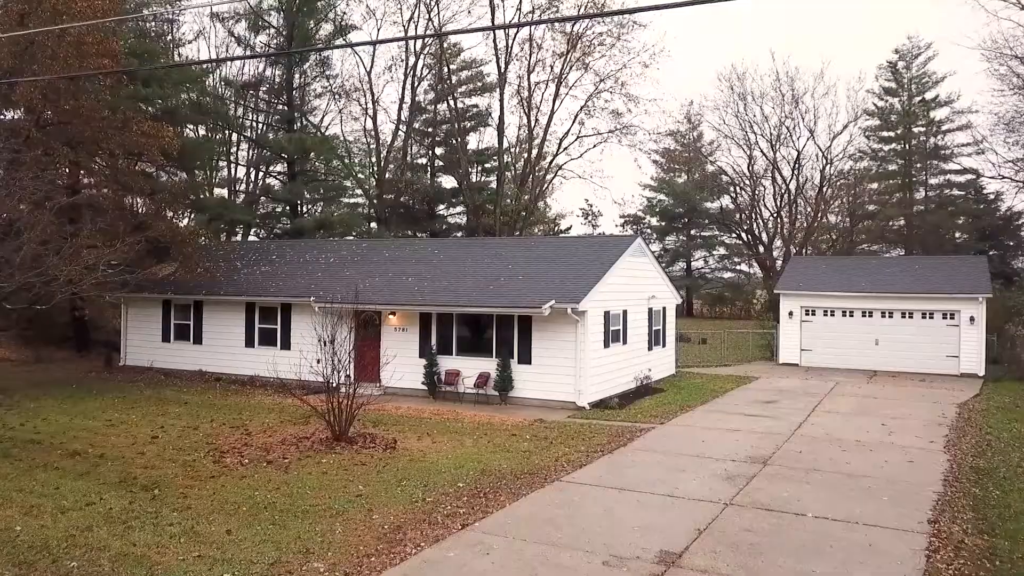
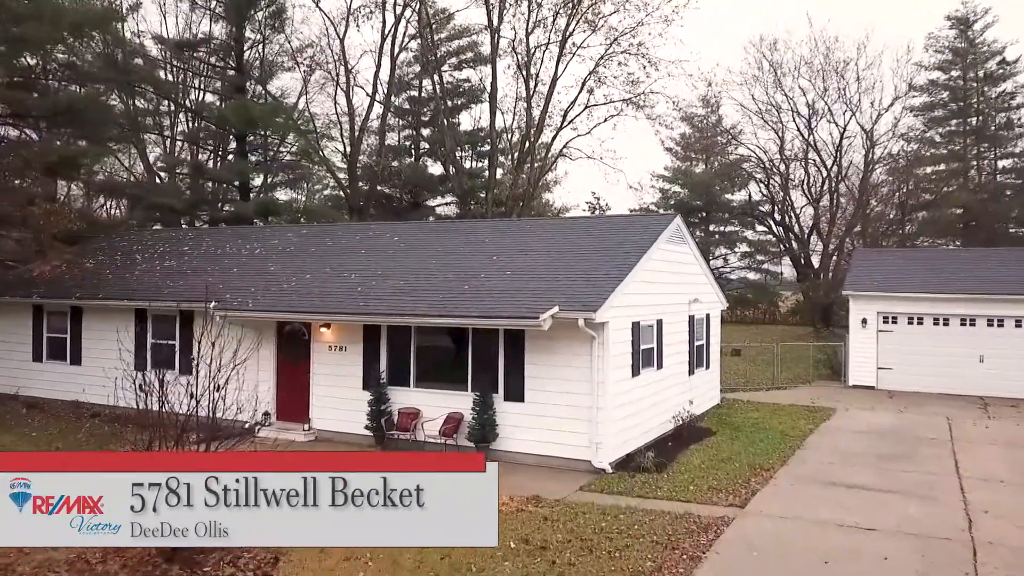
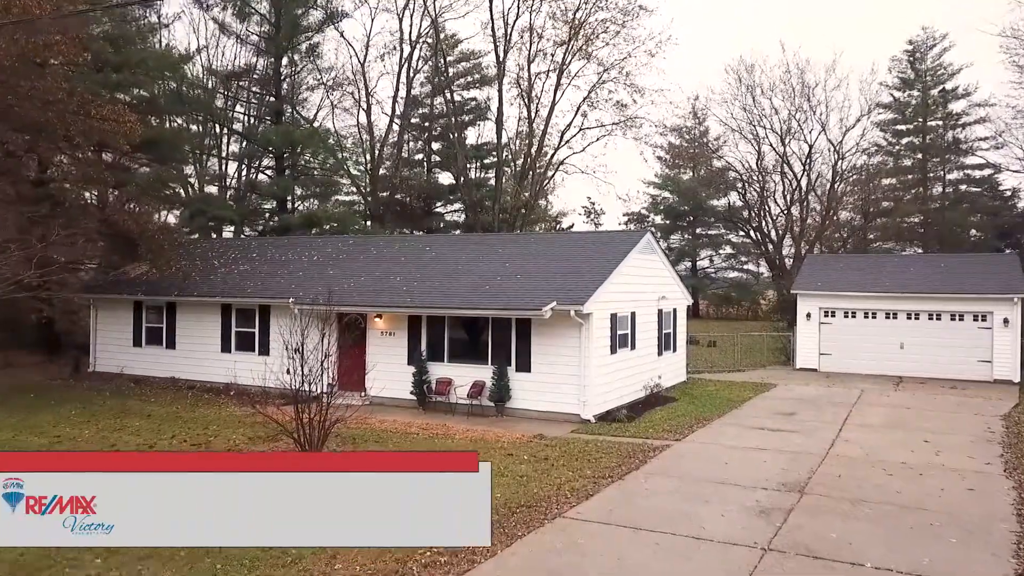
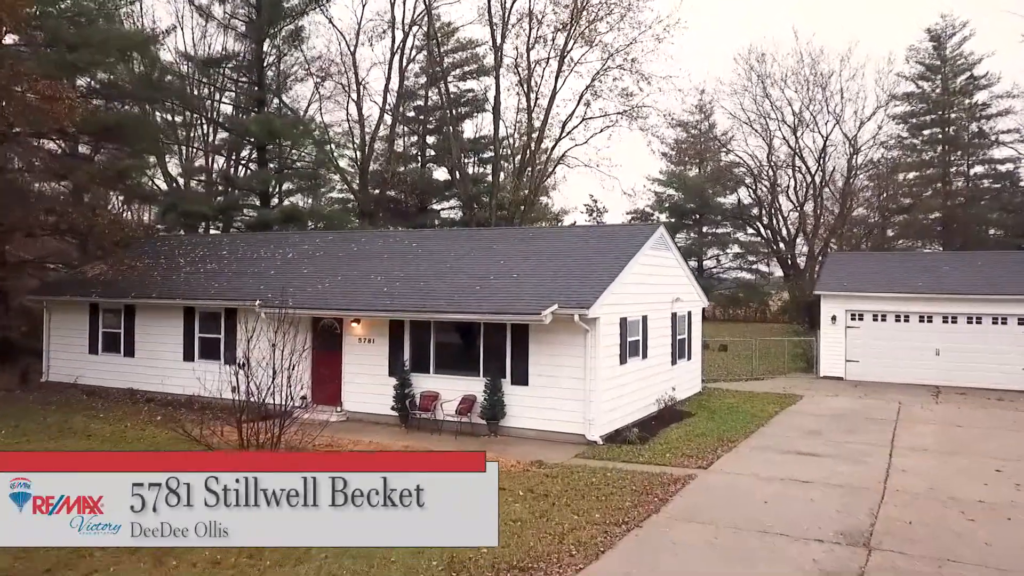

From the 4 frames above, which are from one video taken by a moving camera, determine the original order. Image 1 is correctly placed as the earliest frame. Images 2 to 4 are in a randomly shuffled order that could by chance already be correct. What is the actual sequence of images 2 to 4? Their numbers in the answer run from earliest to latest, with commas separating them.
3, 4, 2
